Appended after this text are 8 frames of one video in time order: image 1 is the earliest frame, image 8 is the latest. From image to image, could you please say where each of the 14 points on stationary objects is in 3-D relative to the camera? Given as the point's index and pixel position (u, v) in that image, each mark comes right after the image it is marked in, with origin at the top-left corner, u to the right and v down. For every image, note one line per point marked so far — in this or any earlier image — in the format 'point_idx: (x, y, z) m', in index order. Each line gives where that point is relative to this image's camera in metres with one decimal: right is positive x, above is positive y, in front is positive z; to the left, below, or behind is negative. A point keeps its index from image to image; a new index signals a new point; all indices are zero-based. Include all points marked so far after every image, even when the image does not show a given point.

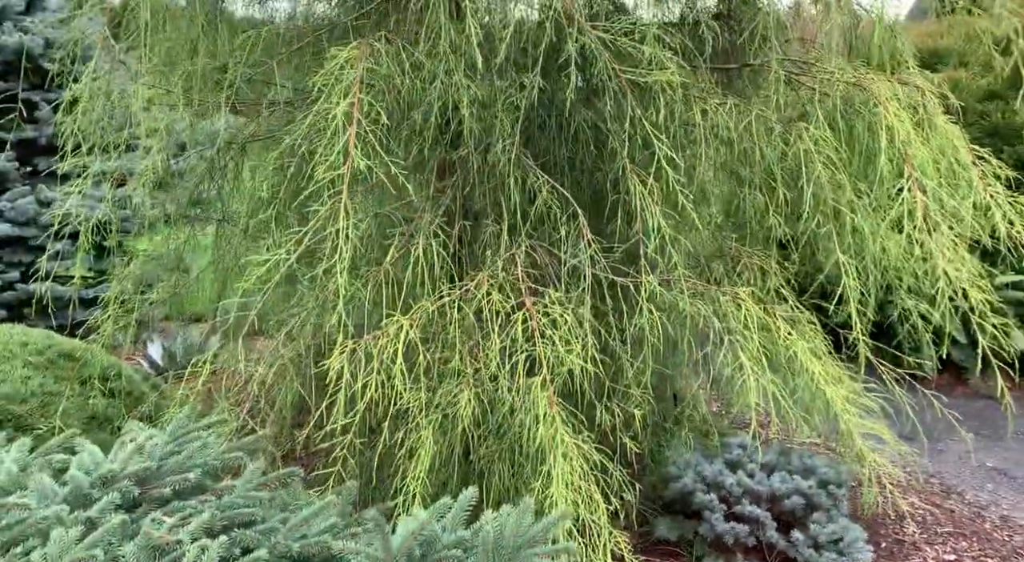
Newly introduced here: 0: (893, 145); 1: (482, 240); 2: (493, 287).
0: (+1.1, +0.4, +2.8) m
1: (-0.1, +0.1, +2.8) m
2: (-0.1, 0.0, +2.6) m
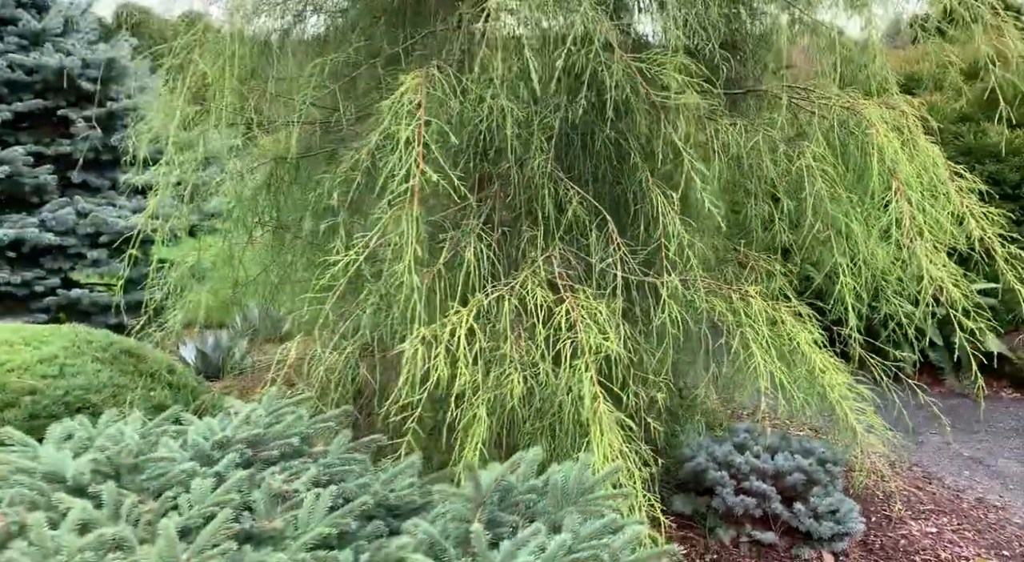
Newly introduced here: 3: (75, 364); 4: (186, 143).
0: (+1.3, +0.4, +3.2) m
1: (0.0, +0.1, +3.2) m
2: (+0.1, 0.0, +3.0) m
3: (-1.7, -0.3, +3.7) m
4: (-1.2, +0.6, +3.8) m
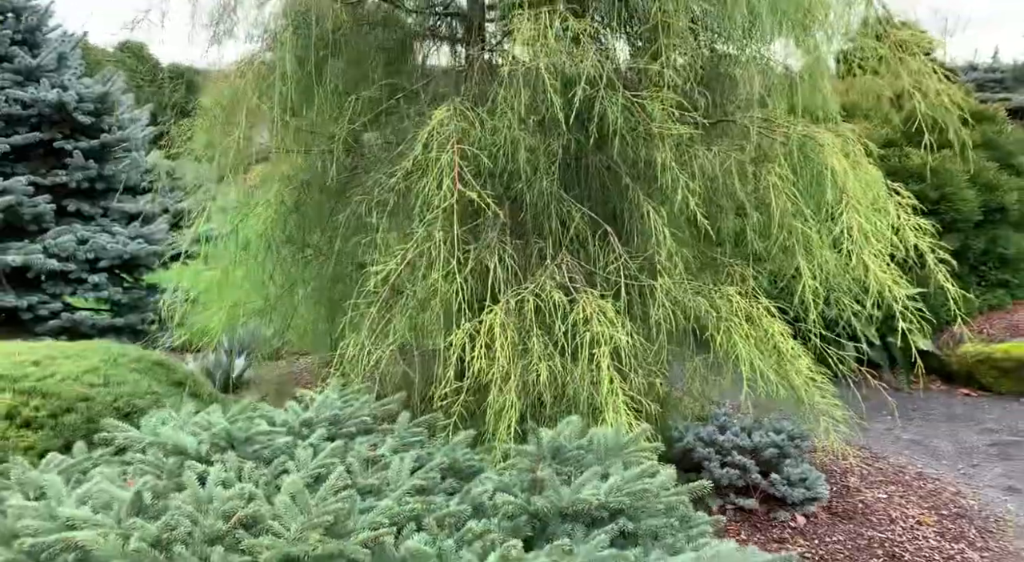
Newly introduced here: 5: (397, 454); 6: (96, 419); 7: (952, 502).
0: (+1.3, +0.4, +3.8) m
1: (+0.1, +0.1, +3.7) m
2: (+0.1, 0.0, +3.5) m
3: (-1.7, -0.4, +4.0) m
4: (-1.2, +0.5, +4.2) m
5: (-0.3, -0.5, +2.7) m
6: (-1.6, -0.5, +3.8) m
7: (+2.0, -1.0, +4.3) m
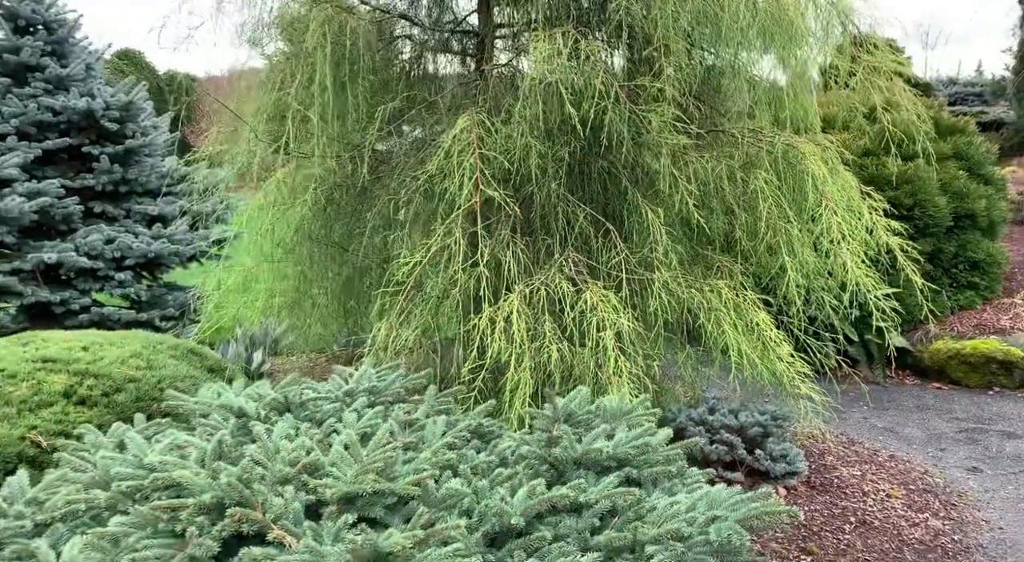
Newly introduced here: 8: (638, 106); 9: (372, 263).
0: (+1.4, +0.4, +4.2) m
1: (+0.1, +0.1, +4.1) m
2: (+0.2, 0.0, +3.9) m
3: (-1.6, -0.4, +4.4) m
4: (-1.1, +0.5, +4.6) m
5: (-0.3, -0.4, +3.1) m
6: (-1.6, -0.5, +4.1) m
7: (+2.0, -1.0, +4.7) m
8: (+0.5, +0.8, +4.1) m
9: (-0.6, +0.1, +4.5) m
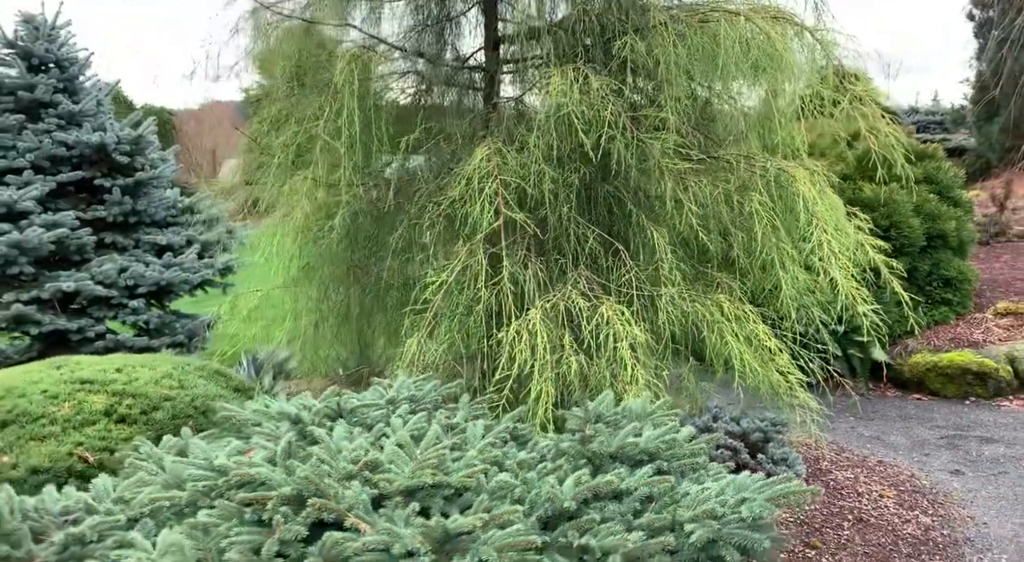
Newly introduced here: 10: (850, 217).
0: (+1.4, +0.3, +4.6) m
1: (+0.2, +0.1, +4.4) m
2: (+0.3, -0.1, +4.1) m
3: (-1.6, -0.5, +4.6) m
4: (-1.1, +0.4, +4.9) m
5: (-0.2, -0.5, +3.3) m
6: (-1.5, -0.6, +4.3) m
7: (+2.1, -1.1, +5.0) m
8: (+0.6, +0.7, +4.4) m
9: (-0.6, 0.0, +4.8) m
10: (+1.6, +0.3, +4.7) m
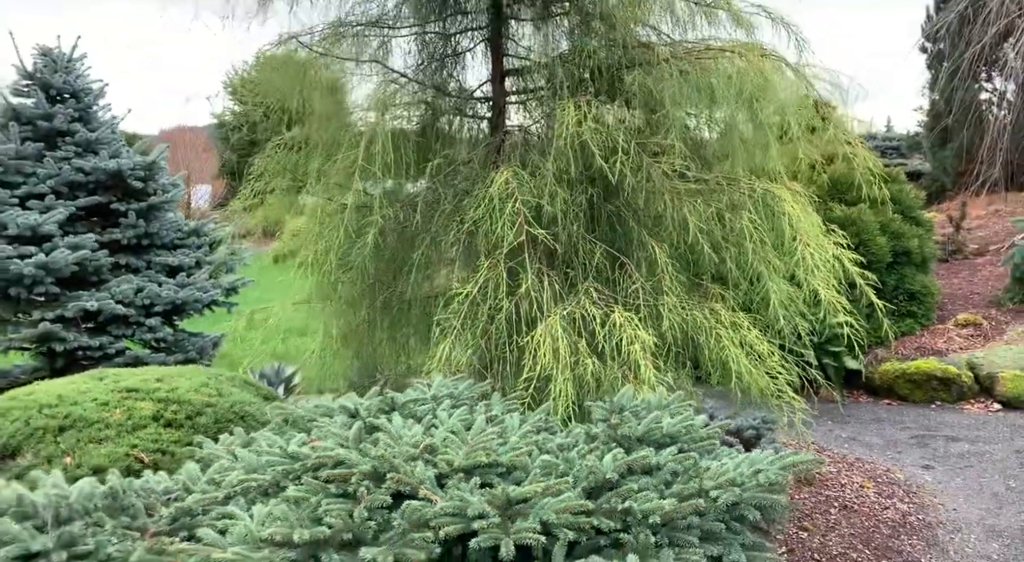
0: (+1.5, +0.3, +5.1) m
1: (+0.3, 0.0, +4.8) m
2: (+0.4, -0.1, +4.6) m
3: (-1.5, -0.5, +5.0) m
4: (-1.0, +0.3, +5.2) m
5: (0.0, -0.5, +3.7) m
6: (-1.4, -0.7, +4.7) m
7: (+2.2, -1.1, +5.5) m
8: (+0.7, +0.6, +4.9) m
9: (-0.5, -0.1, +5.1) m
10: (+1.7, +0.3, +5.1) m
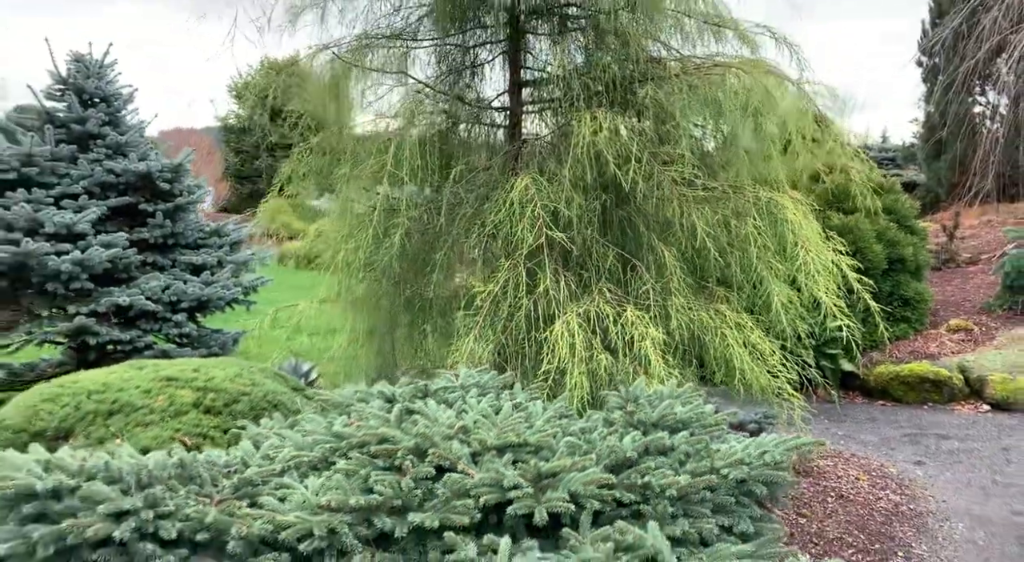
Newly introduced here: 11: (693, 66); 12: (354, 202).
0: (+1.6, +0.3, +5.4) m
1: (+0.4, 0.0, +5.1) m
2: (+0.5, -0.1, +4.9) m
3: (-1.4, -0.5, +5.3) m
4: (-0.9, +0.4, +5.6) m
5: (+0.1, -0.5, +4.0) m
6: (-1.3, -0.7, +5.0) m
7: (+2.2, -1.1, +5.8) m
8: (+0.8, +0.6, +5.2) m
9: (-0.4, -0.1, +5.5) m
10: (+1.8, +0.2, +5.5) m
11: (+1.0, +1.2, +5.4) m
12: (-0.9, +0.5, +5.6) m
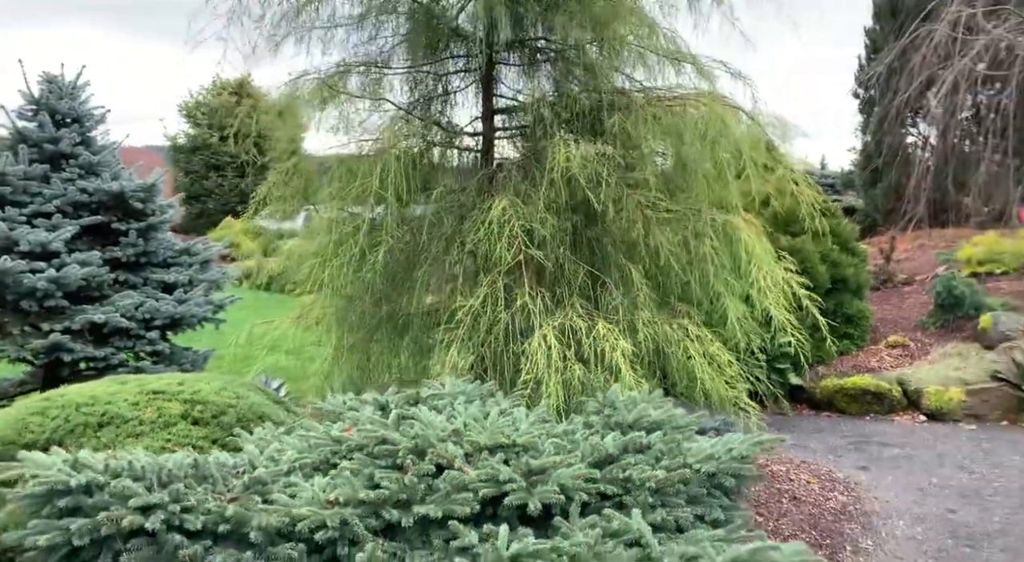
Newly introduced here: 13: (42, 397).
0: (+1.4, +0.2, +5.8) m
1: (+0.2, -0.1, +5.4) m
2: (+0.3, -0.2, +5.2) m
3: (-1.5, -0.6, +5.4) m
4: (-1.1, +0.3, +5.8) m
5: (0.0, -0.6, +4.3) m
6: (-1.5, -0.8, +5.2) m
7: (+2.1, -1.2, +6.2) m
8: (+0.6, +0.5, +5.5) m
9: (-0.6, -0.2, +5.7) m
10: (+1.6, +0.1, +5.9) m
11: (+0.9, +1.1, +5.8) m
12: (-1.1, +0.4, +5.8) m
13: (-2.5, -0.6, +5.1) m
